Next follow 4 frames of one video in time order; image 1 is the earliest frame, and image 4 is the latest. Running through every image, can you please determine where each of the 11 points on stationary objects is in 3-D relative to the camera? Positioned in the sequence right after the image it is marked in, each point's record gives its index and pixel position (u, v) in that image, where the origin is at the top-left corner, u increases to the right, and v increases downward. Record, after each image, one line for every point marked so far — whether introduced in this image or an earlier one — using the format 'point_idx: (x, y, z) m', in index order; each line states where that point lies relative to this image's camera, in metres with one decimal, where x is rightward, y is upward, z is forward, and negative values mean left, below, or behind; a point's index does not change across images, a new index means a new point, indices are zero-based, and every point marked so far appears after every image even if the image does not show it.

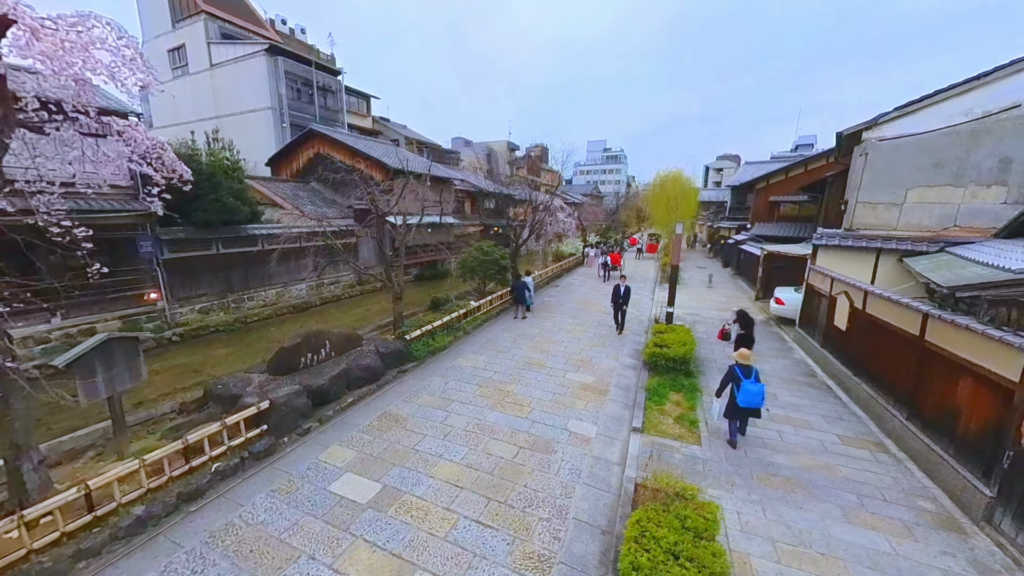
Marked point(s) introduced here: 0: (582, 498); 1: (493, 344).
0: (+0.9, -2.5, +4.5) m
1: (-0.5, -1.4, +9.6) m
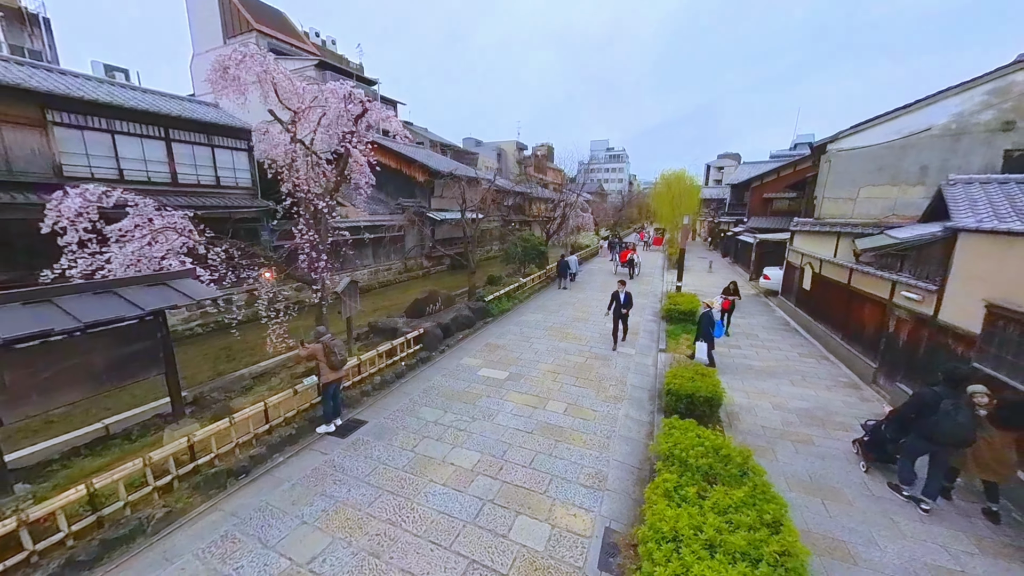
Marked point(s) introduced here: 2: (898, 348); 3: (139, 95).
0: (+2.4, -1.8, +7.4) m
1: (+1.1, -0.6, +12.5) m
2: (+6.6, -1.0, +6.4) m
3: (-11.3, +5.9, +11.4) m
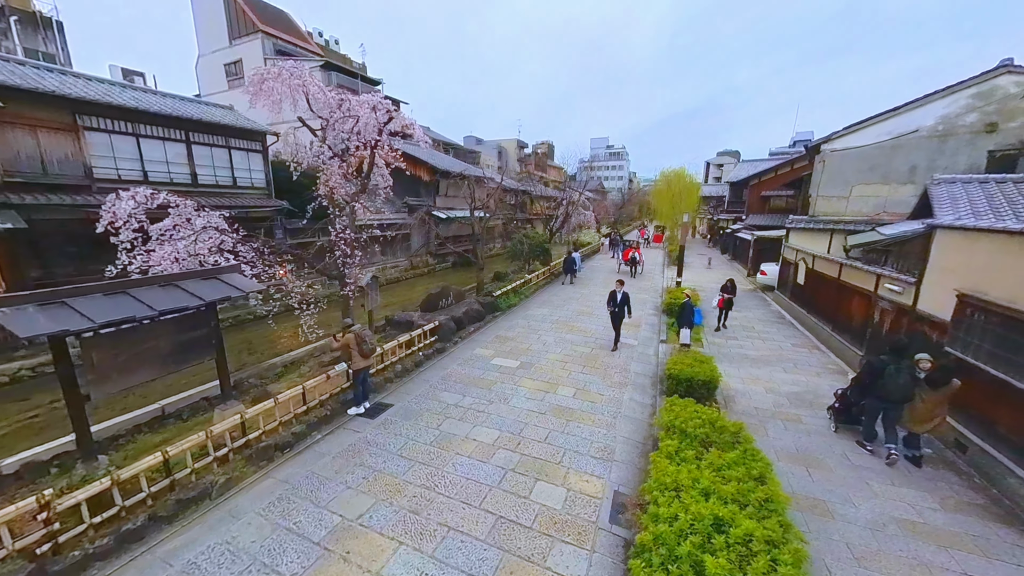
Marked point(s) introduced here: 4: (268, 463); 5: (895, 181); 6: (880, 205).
0: (+2.6, -1.6, +8.0) m
1: (+1.3, -0.5, +13.0) m
2: (+6.8, -0.9, +6.9) m
3: (-11.1, +6.0, +11.8) m
4: (-3.2, -2.2, +4.8) m
5: (+11.4, +3.2, +11.2) m
6: (+11.3, +2.6, +11.5) m
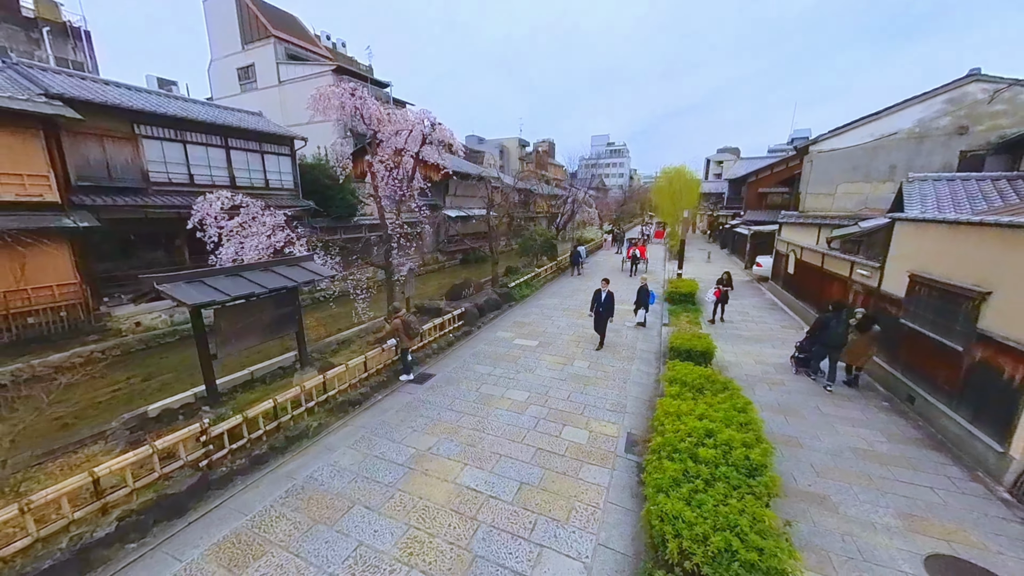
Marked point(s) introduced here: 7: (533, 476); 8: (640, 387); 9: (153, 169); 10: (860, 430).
0: (+3.1, -1.3, +9.1) m
1: (+1.8, -0.2, +14.1) m
2: (+7.3, -0.6, +8.0) m
3: (-10.7, +6.2, +12.9) m
4: (-2.7, -2.0, +5.9) m
5: (+11.9, +3.6, +12.3) m
6: (+11.8, +2.9, +12.6) m
7: (+0.3, -2.3, +4.6) m
8: (+2.3, -1.8, +6.9) m
9: (-10.8, +3.6, +11.3) m
10: (+5.1, -2.1, +5.5) m
